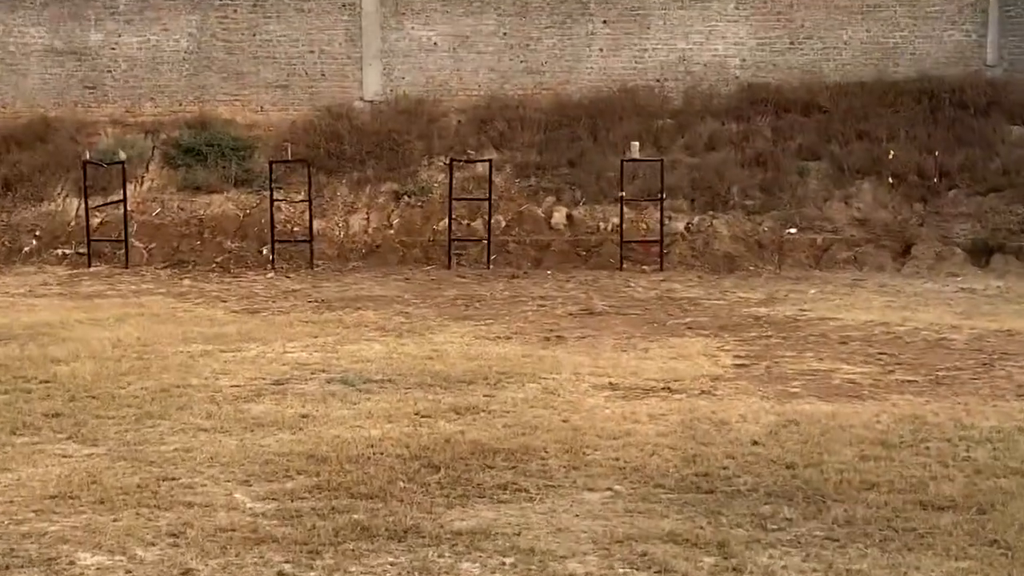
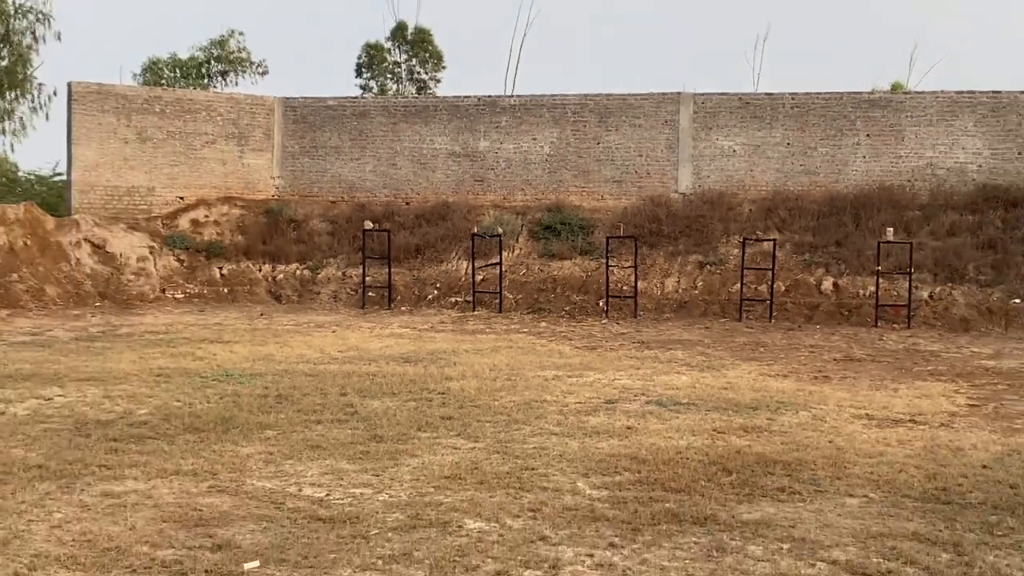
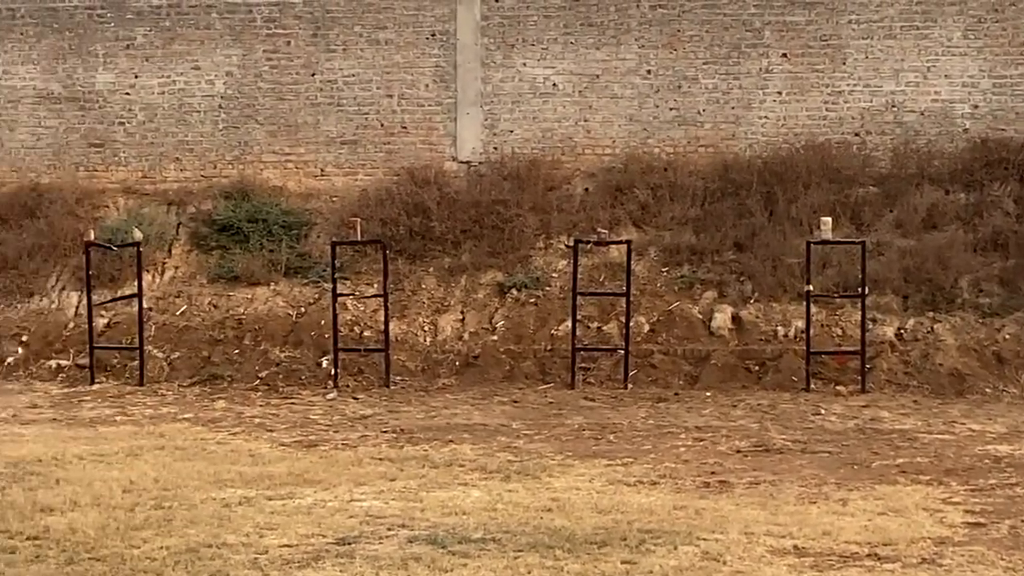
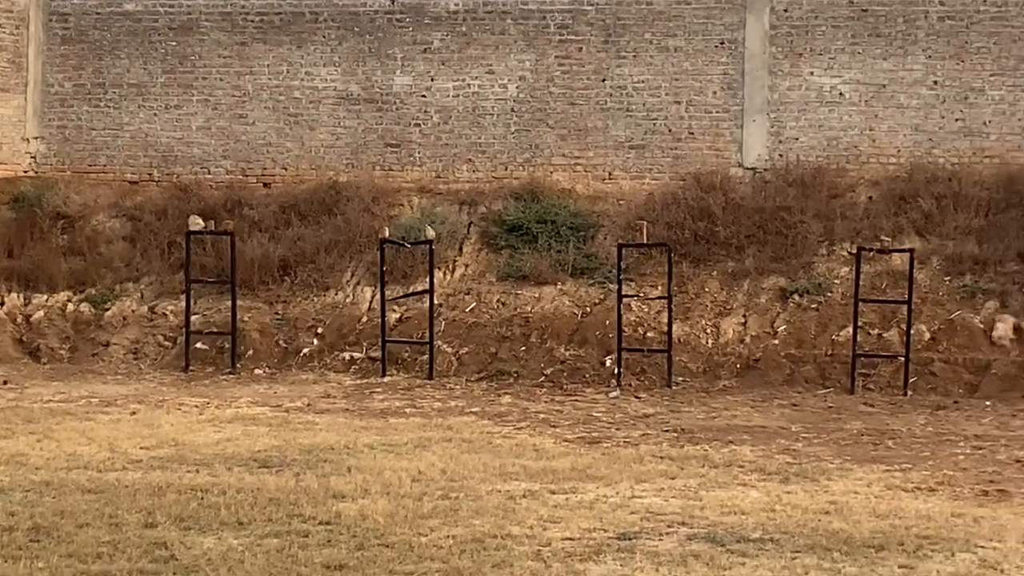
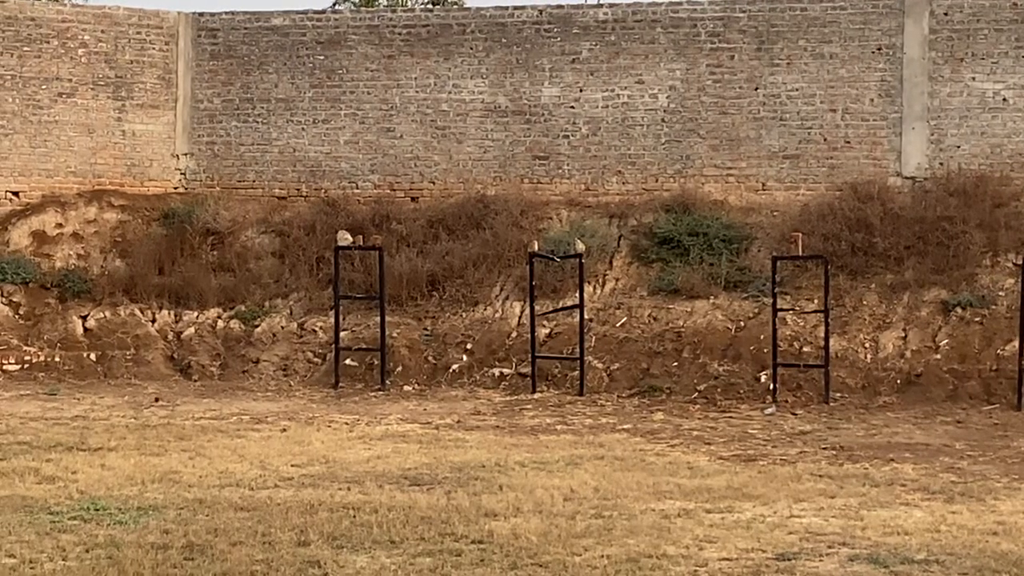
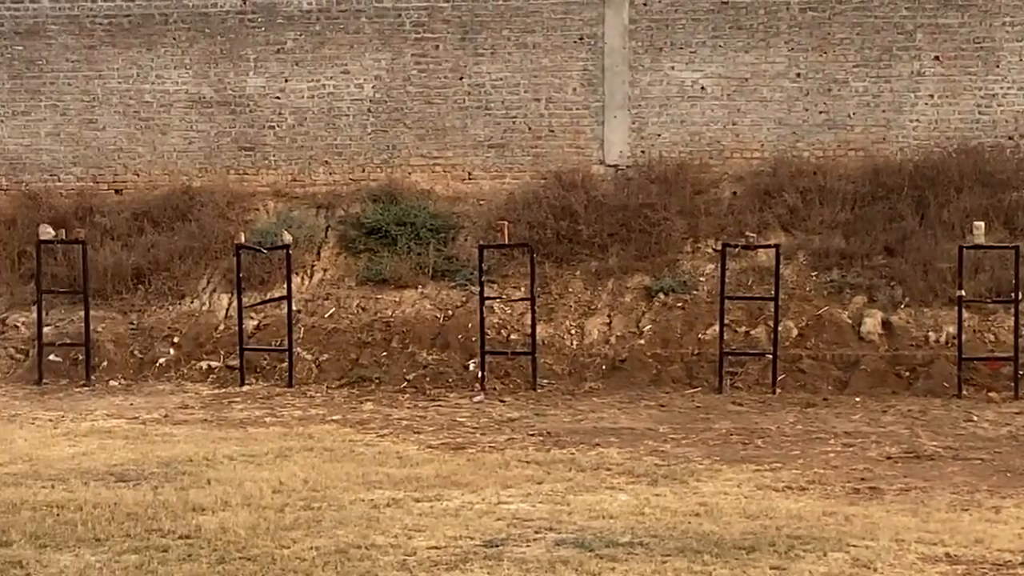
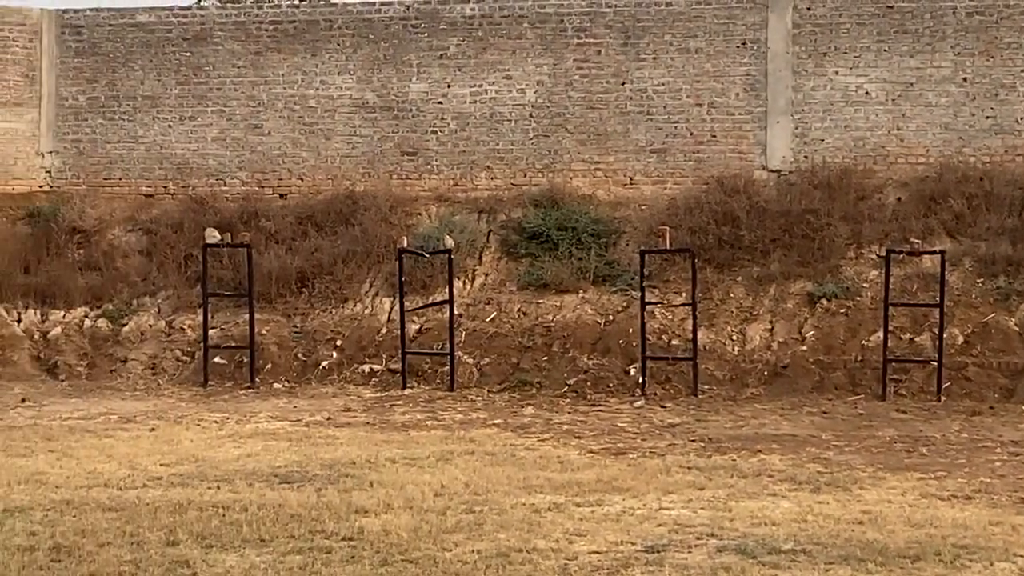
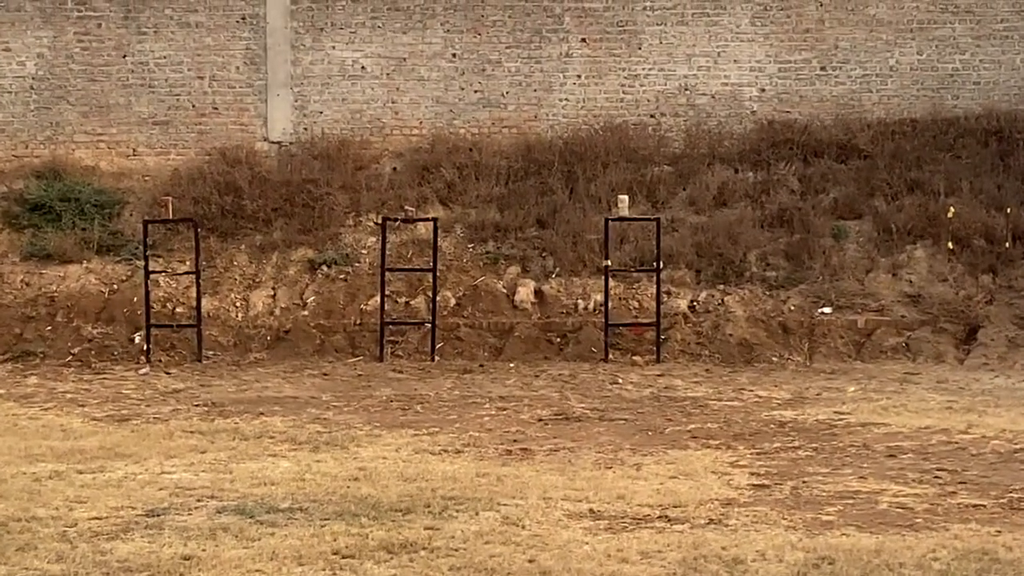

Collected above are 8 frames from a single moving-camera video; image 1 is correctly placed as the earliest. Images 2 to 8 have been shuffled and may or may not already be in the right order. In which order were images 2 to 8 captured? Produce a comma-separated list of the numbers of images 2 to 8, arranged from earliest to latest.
8, 3, 6, 7, 5, 4, 2
